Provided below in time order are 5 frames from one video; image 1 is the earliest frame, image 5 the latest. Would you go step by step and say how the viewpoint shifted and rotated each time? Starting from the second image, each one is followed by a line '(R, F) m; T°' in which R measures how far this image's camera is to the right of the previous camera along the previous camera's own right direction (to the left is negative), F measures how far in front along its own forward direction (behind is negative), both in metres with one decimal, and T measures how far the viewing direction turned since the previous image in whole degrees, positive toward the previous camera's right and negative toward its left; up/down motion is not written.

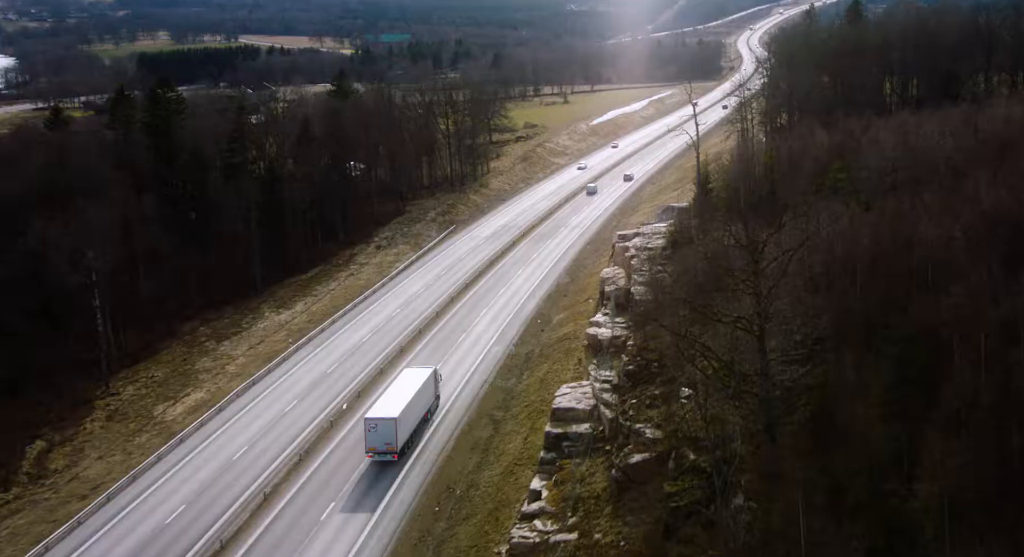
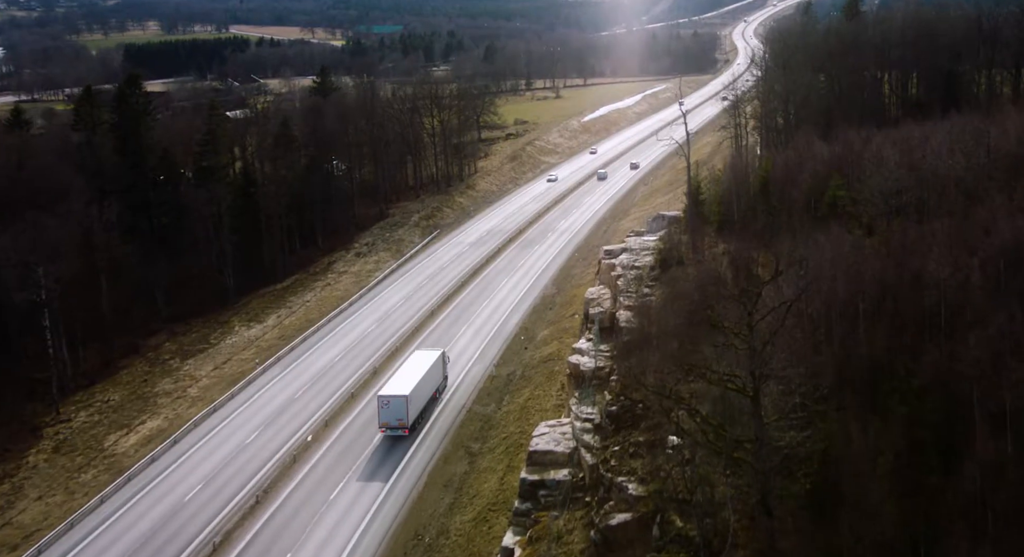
(+0.7, +2.9) m; 0°
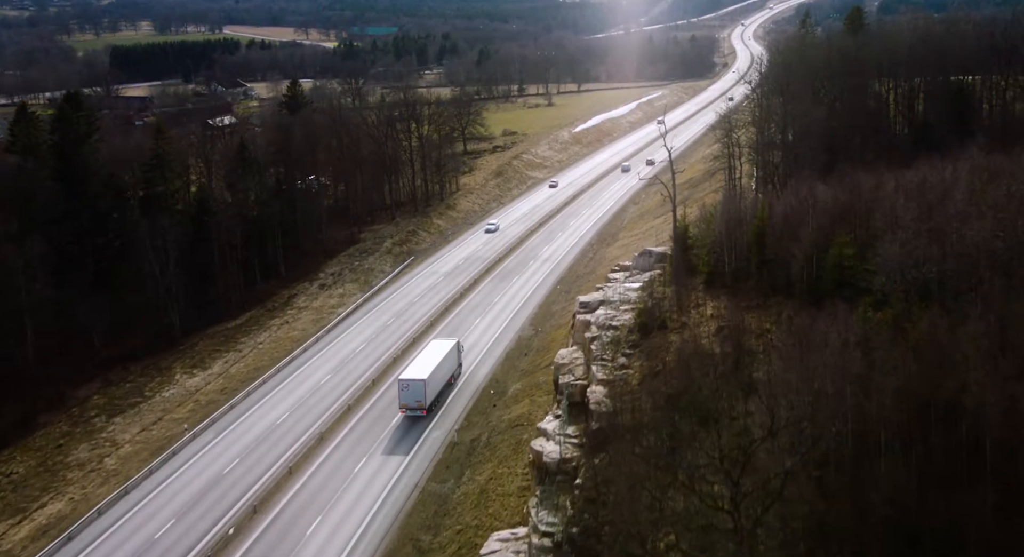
(+1.6, +5.5) m; 0°
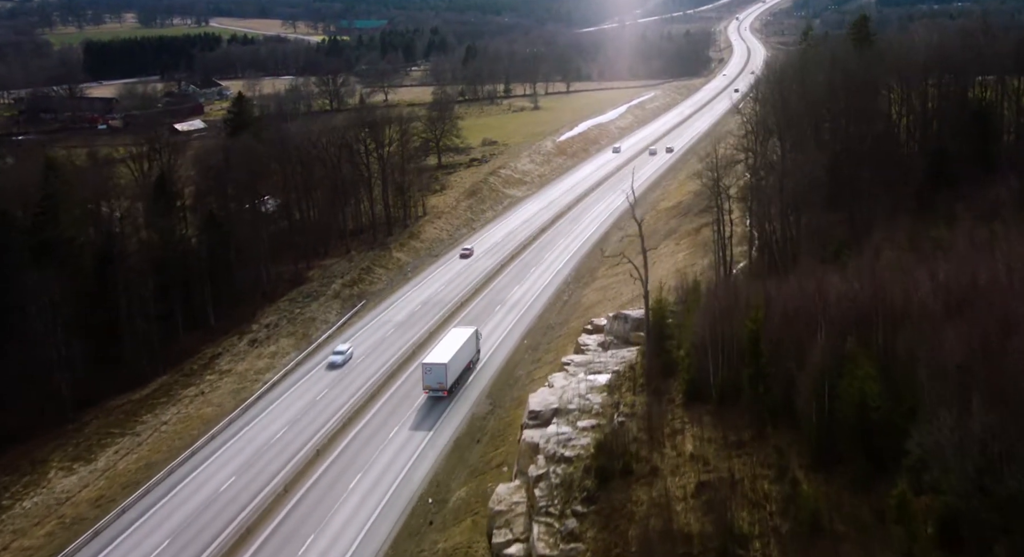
(+2.4, +9.0) m; 0°
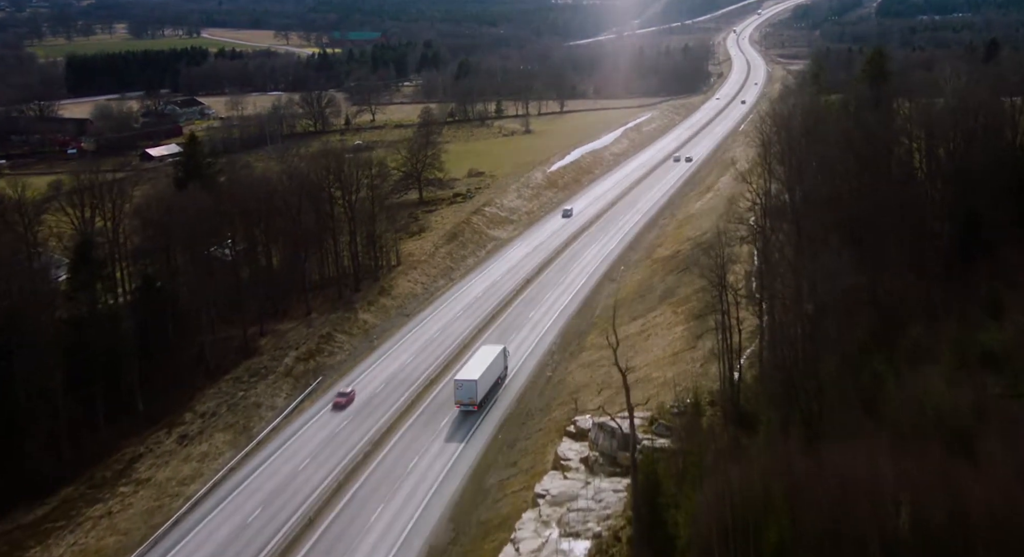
(+1.5, +8.2) m; 0°
